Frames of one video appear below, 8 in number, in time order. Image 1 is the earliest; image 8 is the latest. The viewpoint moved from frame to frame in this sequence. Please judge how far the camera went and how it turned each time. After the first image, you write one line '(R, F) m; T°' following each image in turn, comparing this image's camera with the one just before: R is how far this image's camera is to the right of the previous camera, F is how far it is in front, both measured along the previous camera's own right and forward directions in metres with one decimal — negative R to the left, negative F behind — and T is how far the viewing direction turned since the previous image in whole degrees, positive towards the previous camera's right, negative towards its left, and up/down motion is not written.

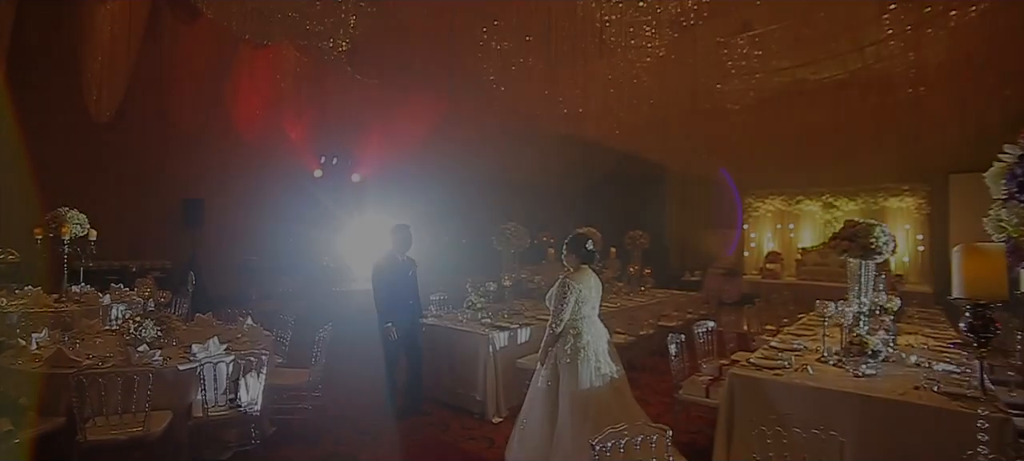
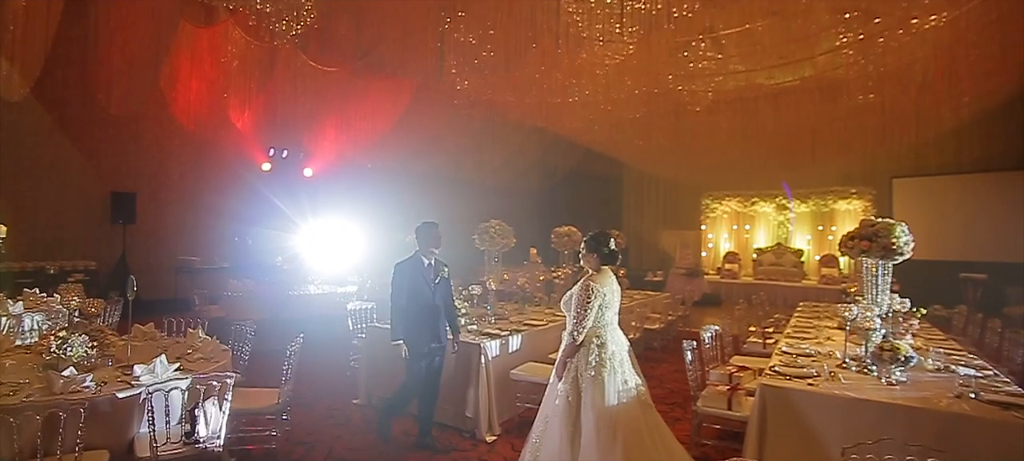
(-0.3, +0.4) m; +6°
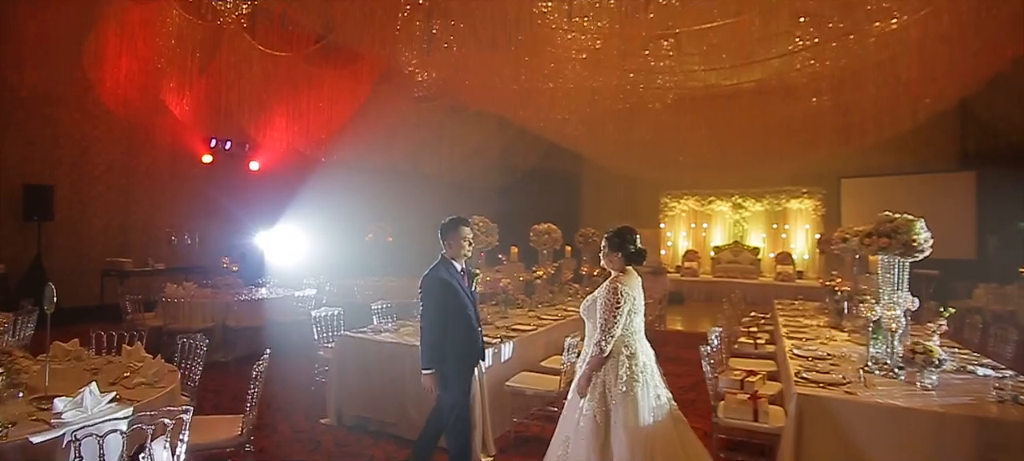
(-0.3, +0.4) m; +6°
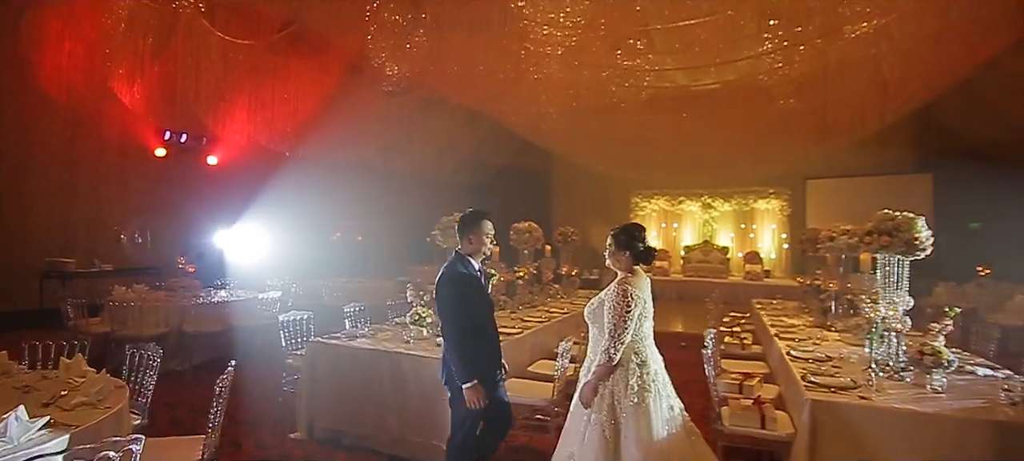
(-0.1, +0.2) m; +4°
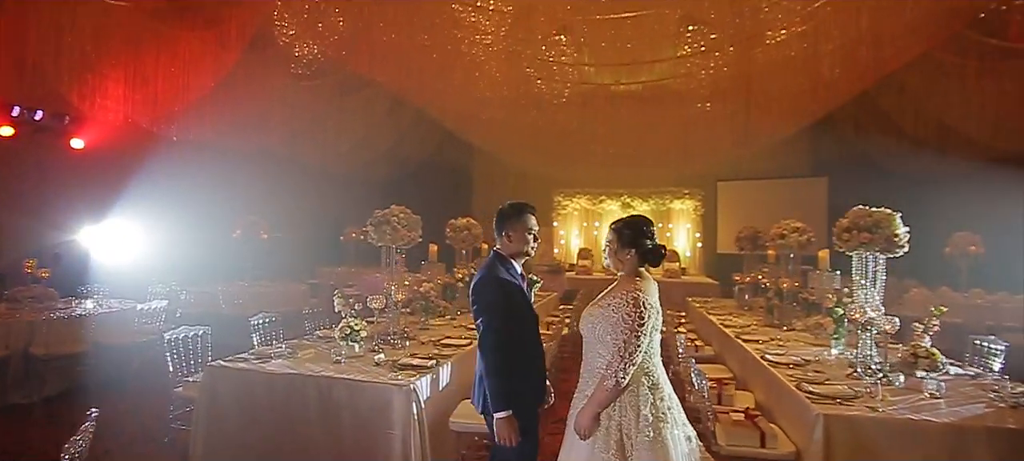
(-0.2, +0.5) m; +10°
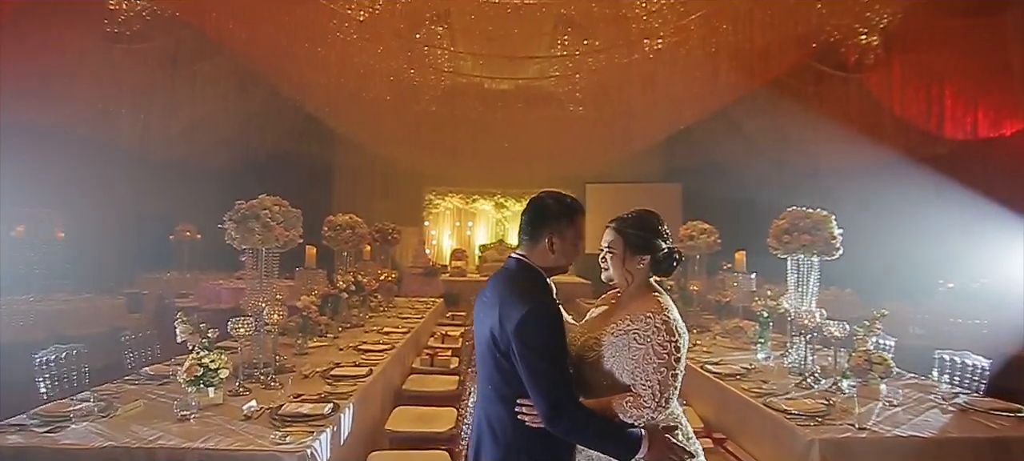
(-0.3, +0.6) m; +15°
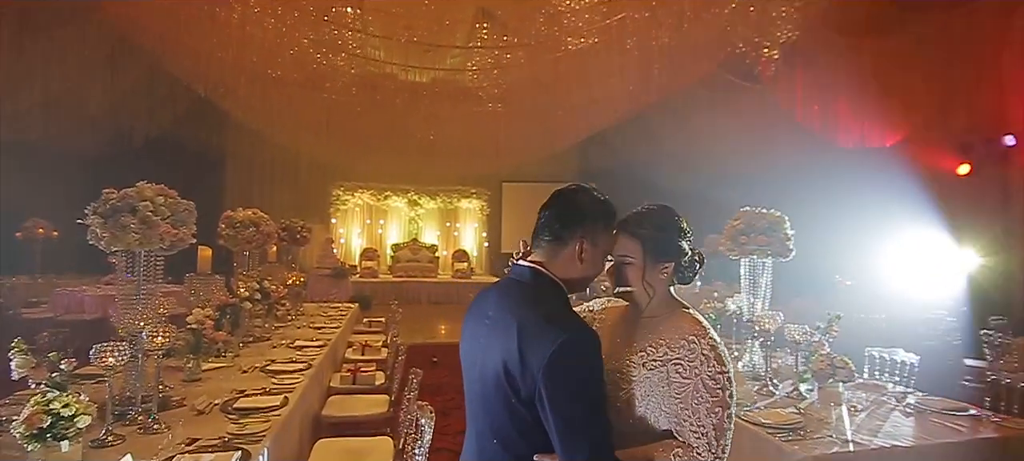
(-0.2, +0.3) m; +10°
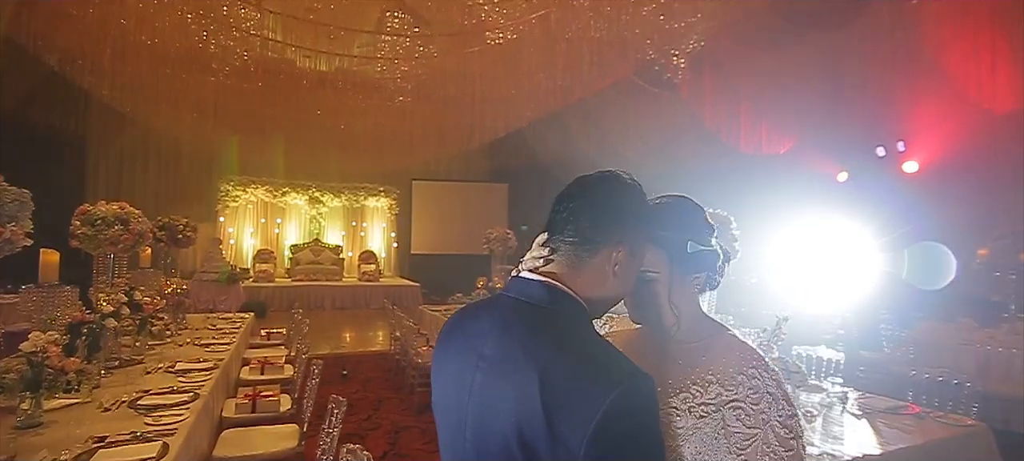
(-0.1, +0.3) m; +10°
